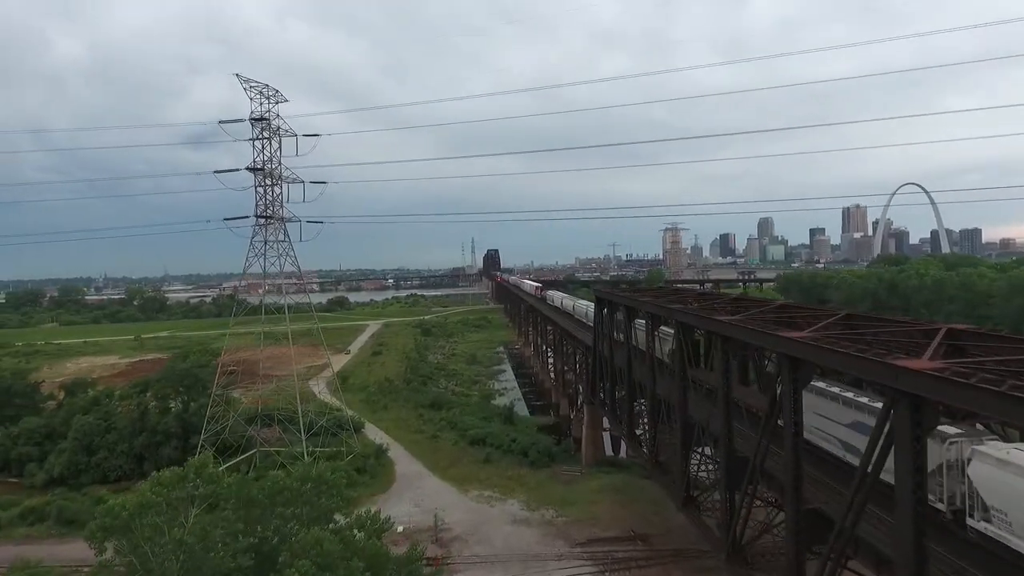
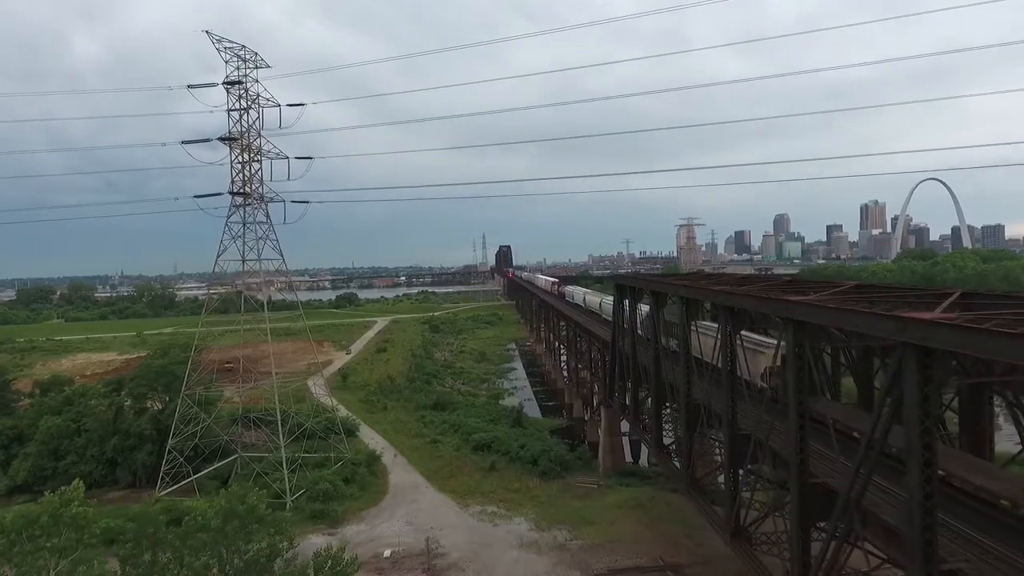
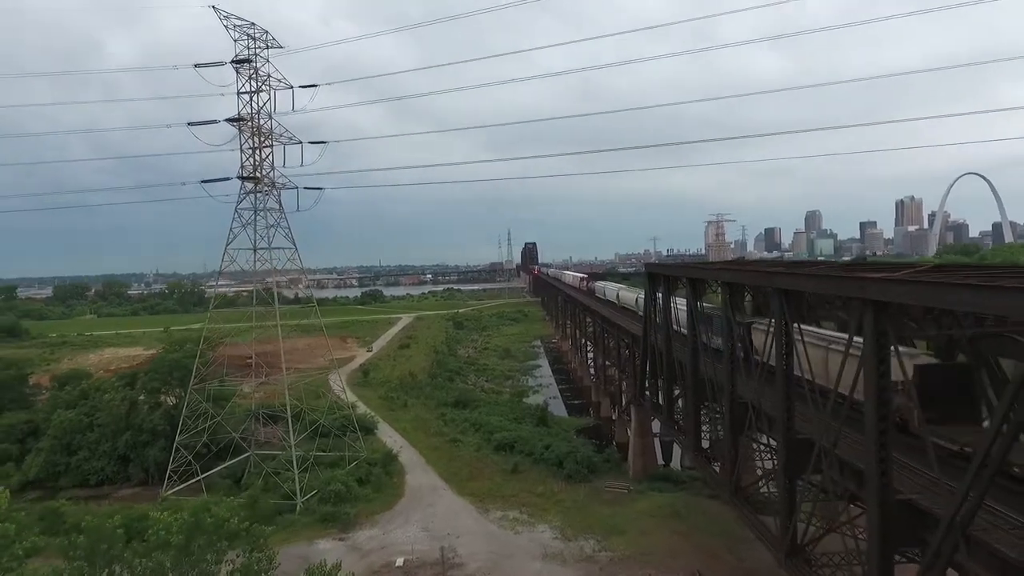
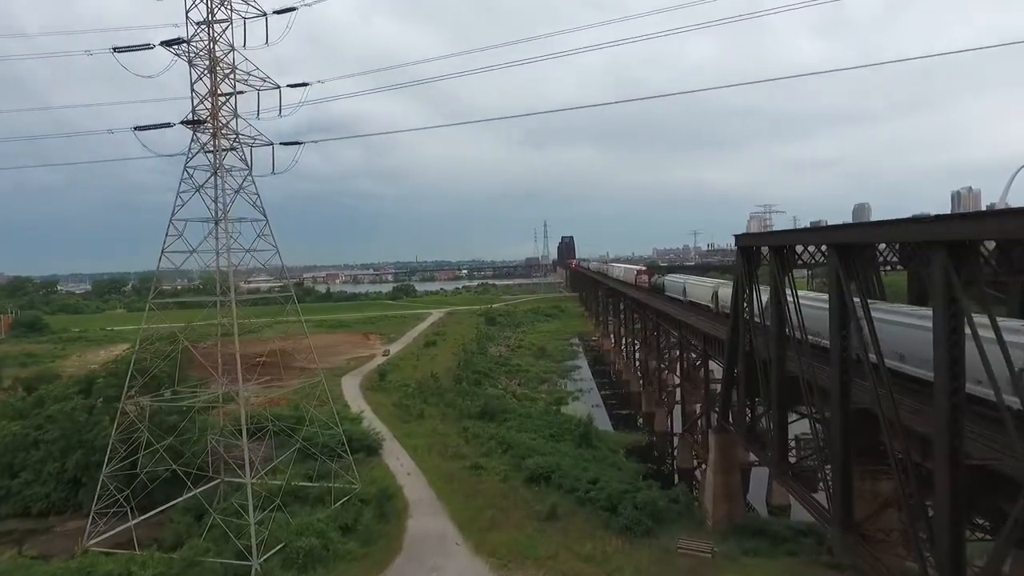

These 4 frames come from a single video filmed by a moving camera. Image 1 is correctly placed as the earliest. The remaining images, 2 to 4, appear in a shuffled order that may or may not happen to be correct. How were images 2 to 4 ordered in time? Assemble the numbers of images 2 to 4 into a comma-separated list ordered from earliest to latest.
2, 3, 4
